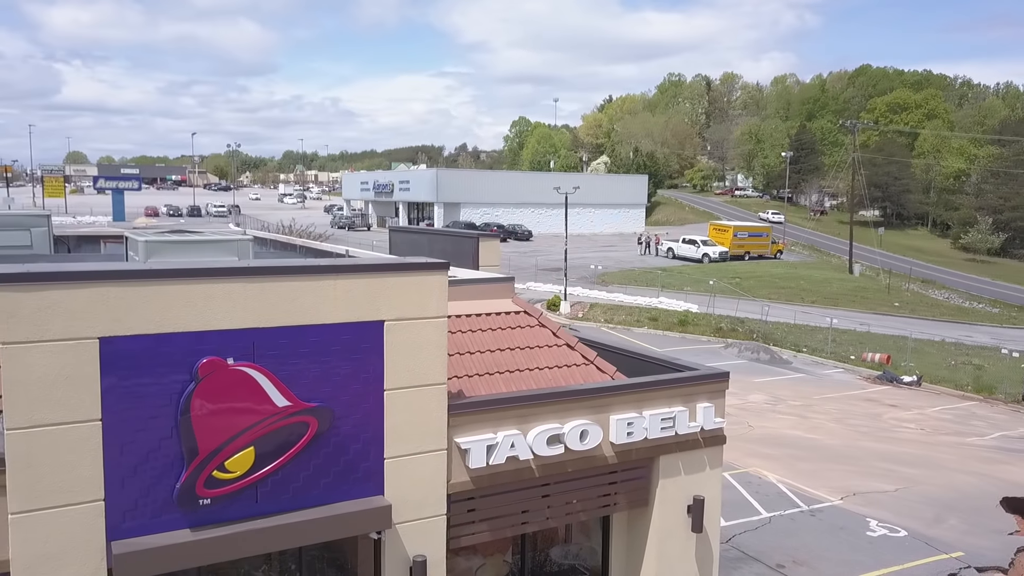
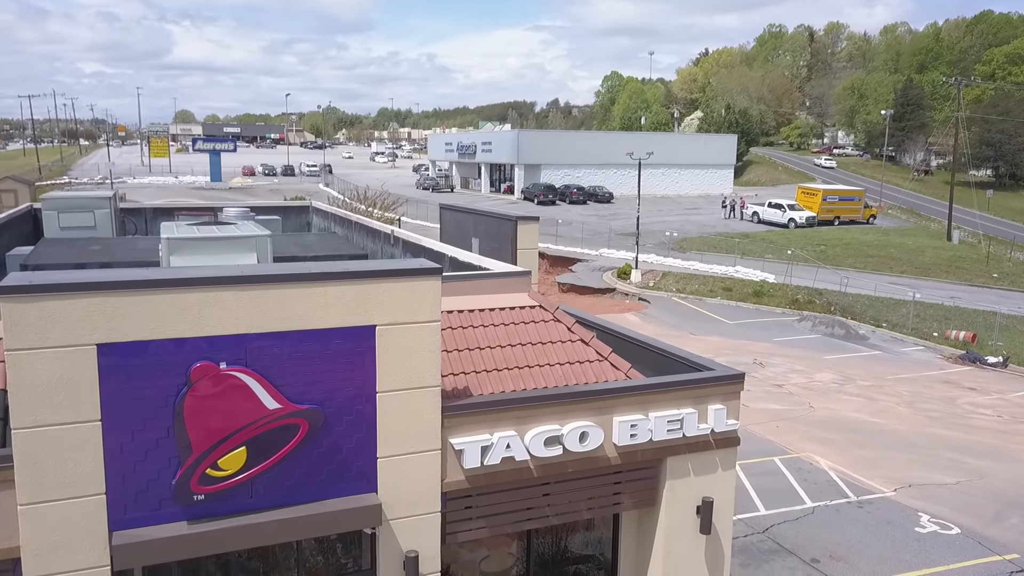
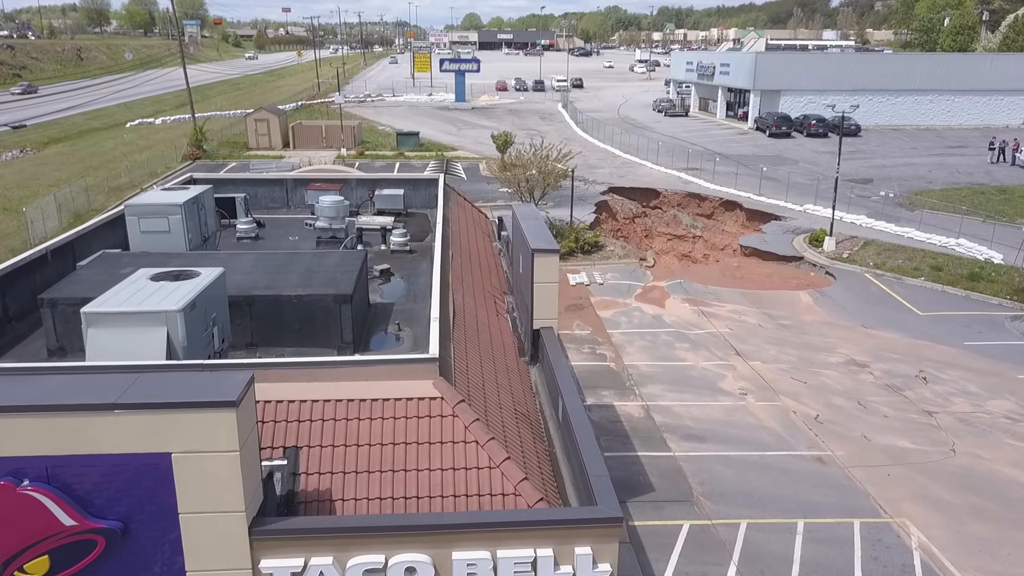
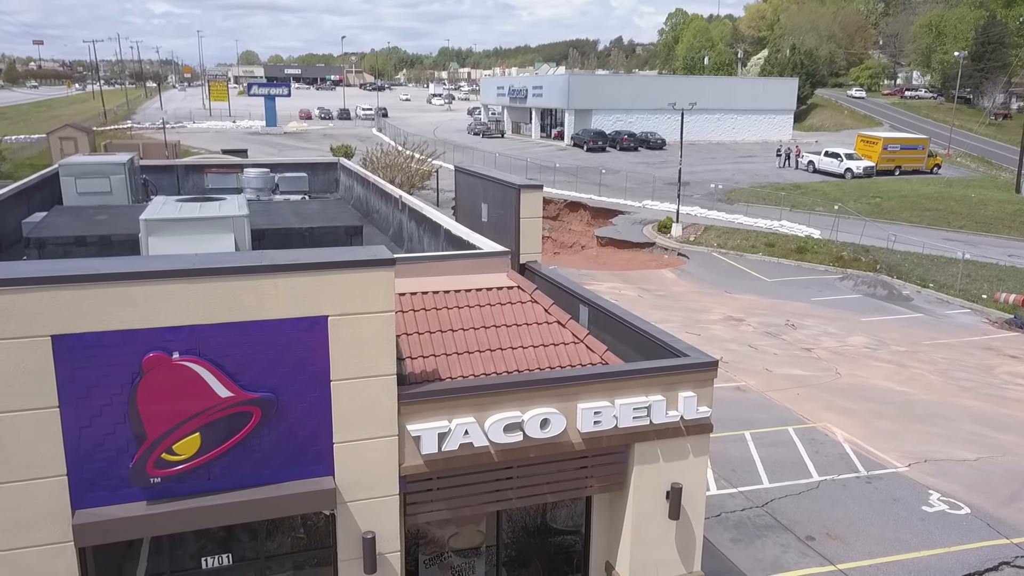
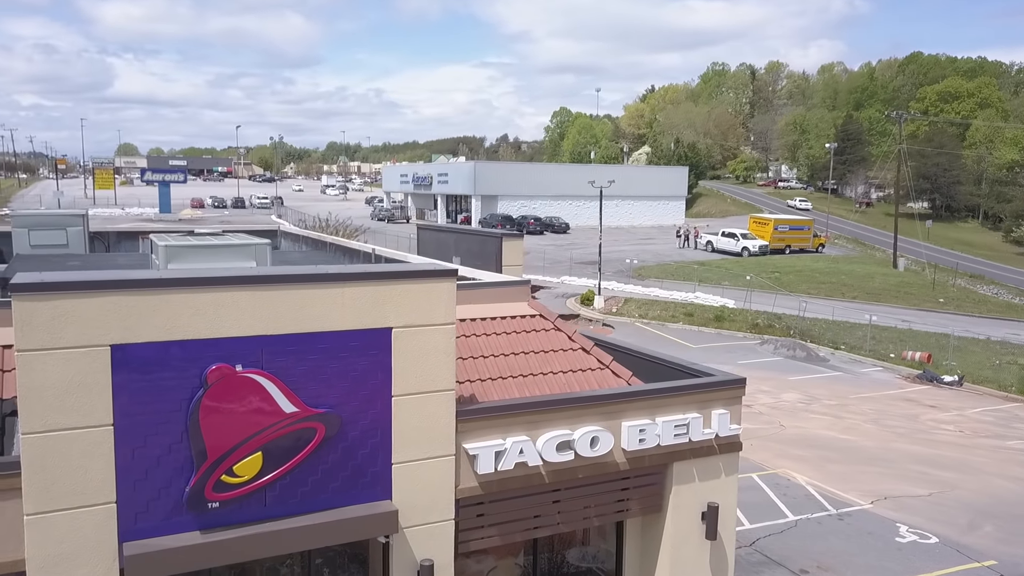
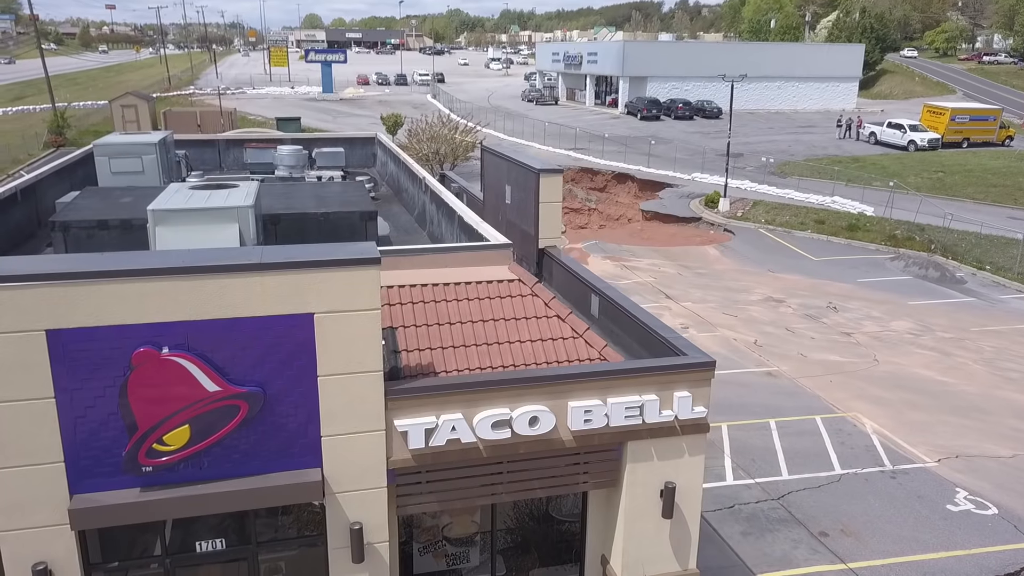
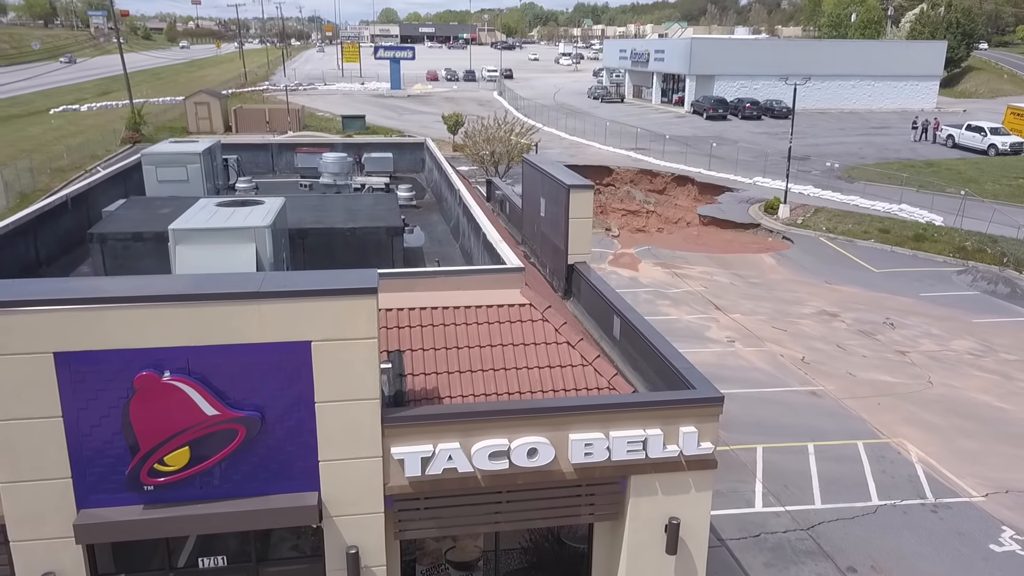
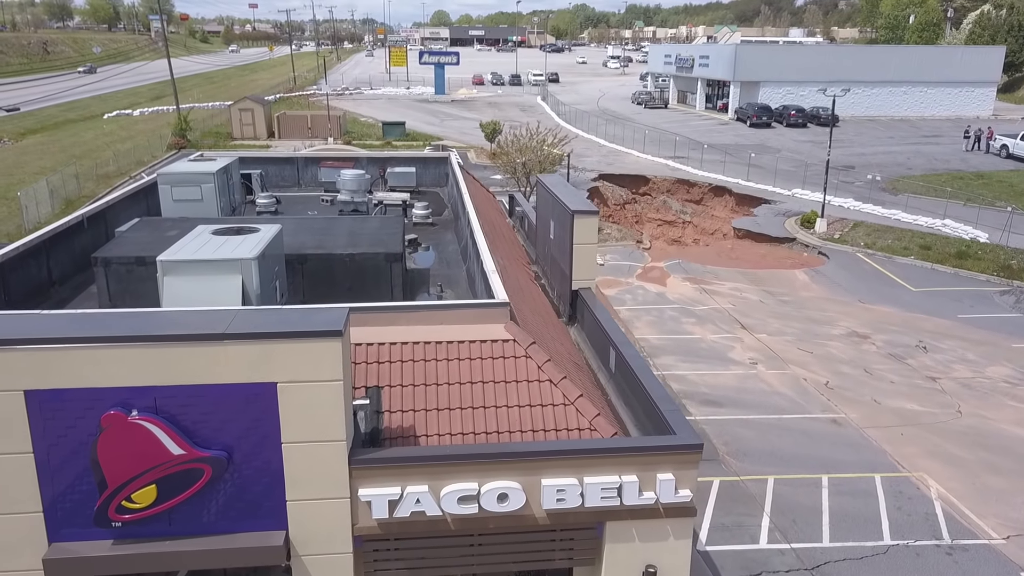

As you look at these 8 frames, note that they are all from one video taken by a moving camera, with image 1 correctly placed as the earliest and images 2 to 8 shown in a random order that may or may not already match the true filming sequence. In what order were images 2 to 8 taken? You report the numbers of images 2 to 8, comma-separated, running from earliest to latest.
5, 2, 4, 6, 7, 8, 3
